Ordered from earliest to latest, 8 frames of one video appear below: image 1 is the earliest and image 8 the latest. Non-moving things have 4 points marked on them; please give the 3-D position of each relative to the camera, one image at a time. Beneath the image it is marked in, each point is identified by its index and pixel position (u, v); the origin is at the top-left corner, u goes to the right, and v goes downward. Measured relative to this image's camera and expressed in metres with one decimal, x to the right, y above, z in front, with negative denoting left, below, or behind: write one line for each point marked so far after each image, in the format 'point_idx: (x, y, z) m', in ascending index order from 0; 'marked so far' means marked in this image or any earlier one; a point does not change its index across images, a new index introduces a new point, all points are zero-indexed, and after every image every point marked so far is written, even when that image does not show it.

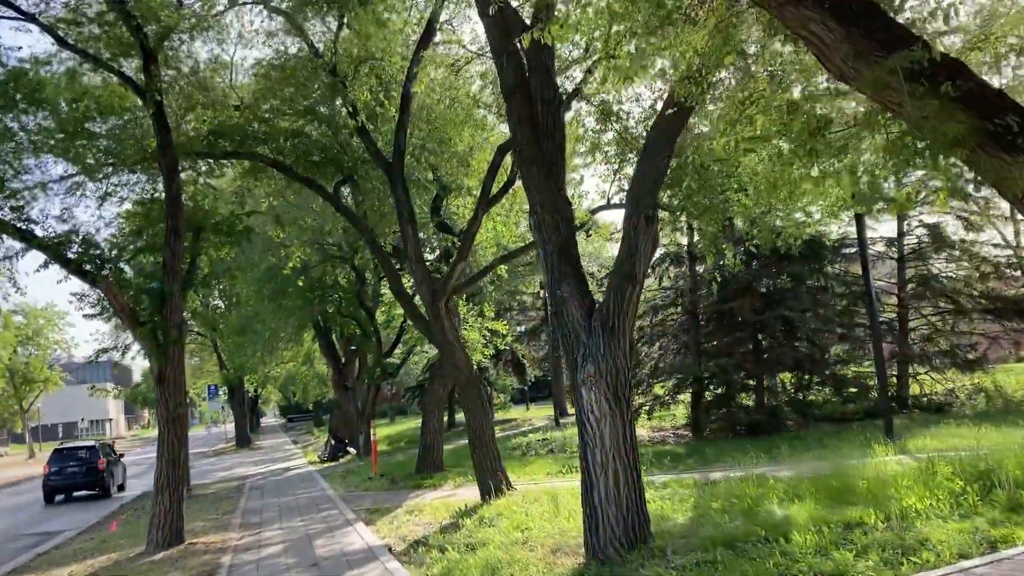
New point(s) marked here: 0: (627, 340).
0: (+0.9, -0.4, +7.4) m
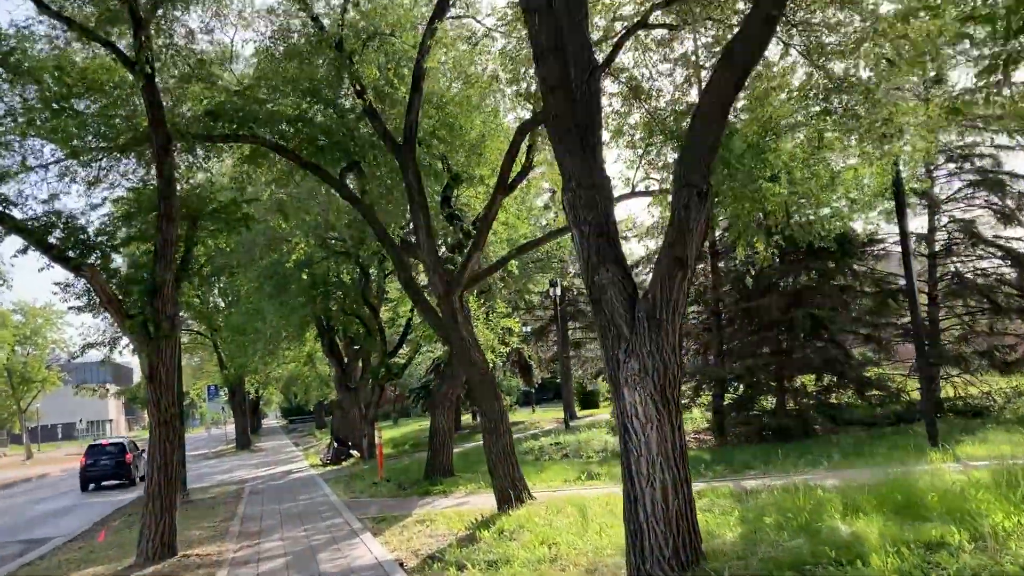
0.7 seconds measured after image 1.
0: (+1.2, -0.3, +6.5) m
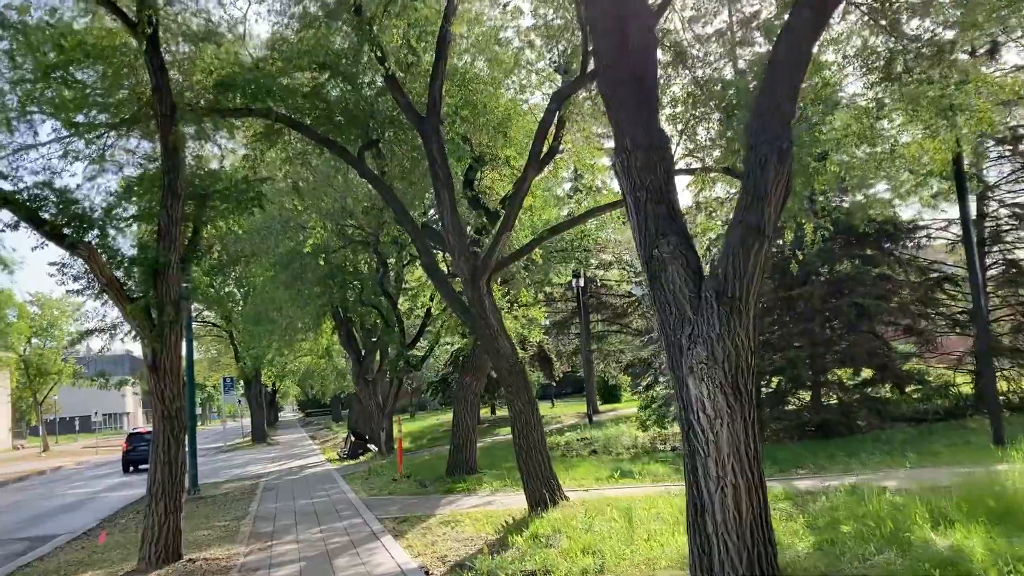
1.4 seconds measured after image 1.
0: (+1.5, -0.2, +5.6) m
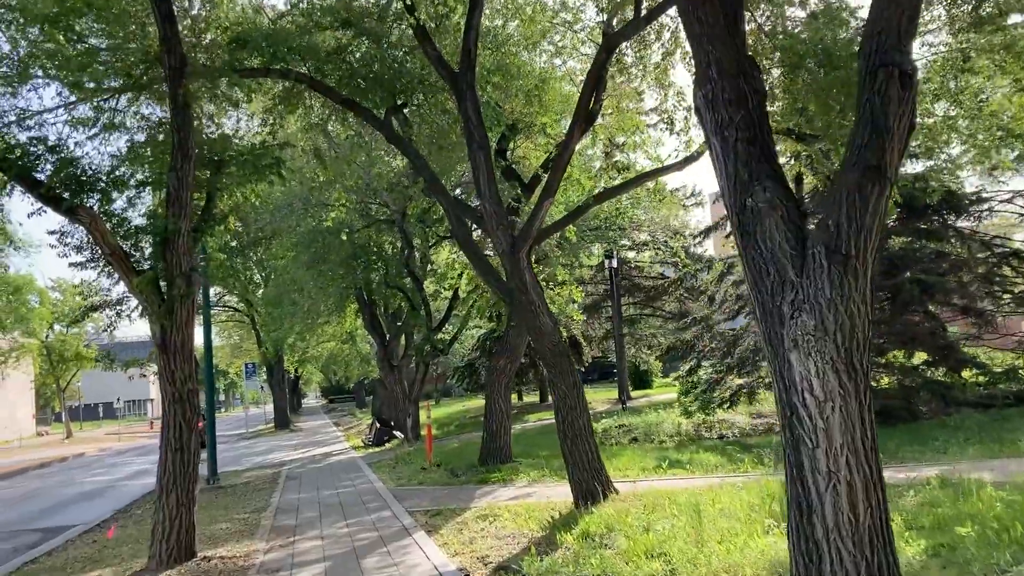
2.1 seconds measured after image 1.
0: (+1.8, +0.1, +4.6) m
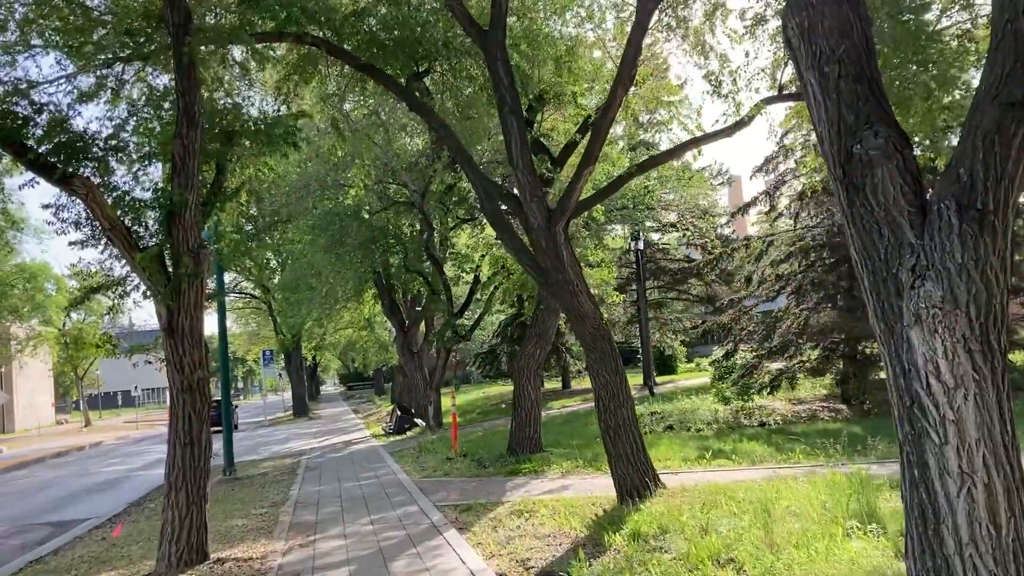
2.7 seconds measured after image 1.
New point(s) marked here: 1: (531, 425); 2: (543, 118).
0: (+2.1, +0.2, +3.8) m
1: (+0.3, -2.0, +13.7) m
2: (+0.5, +2.7, +14.8) m
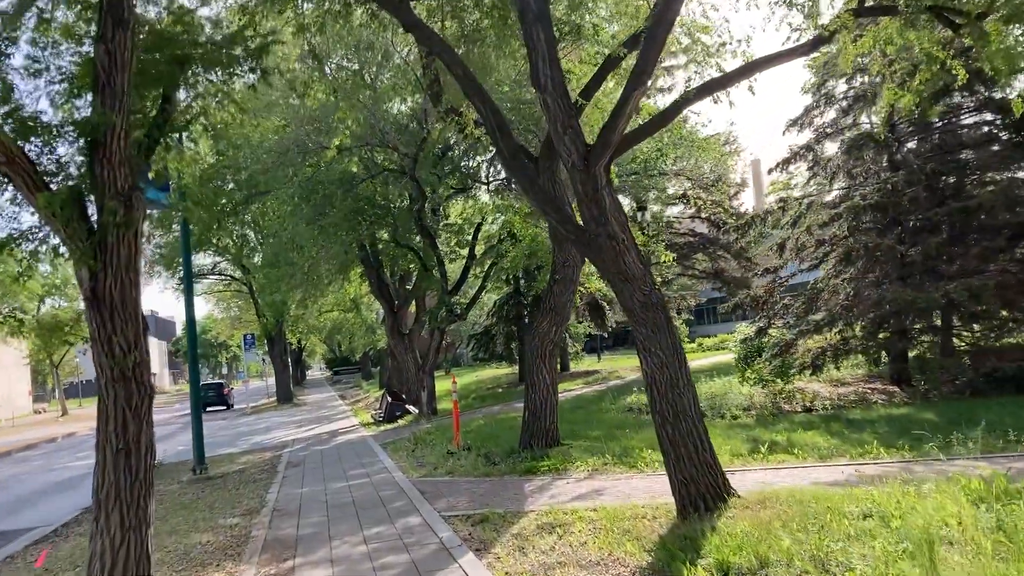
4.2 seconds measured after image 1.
0: (+2.4, +0.5, +2.0) m
1: (+0.5, -1.6, +11.8) m
2: (+0.6, +3.2, +12.8) m
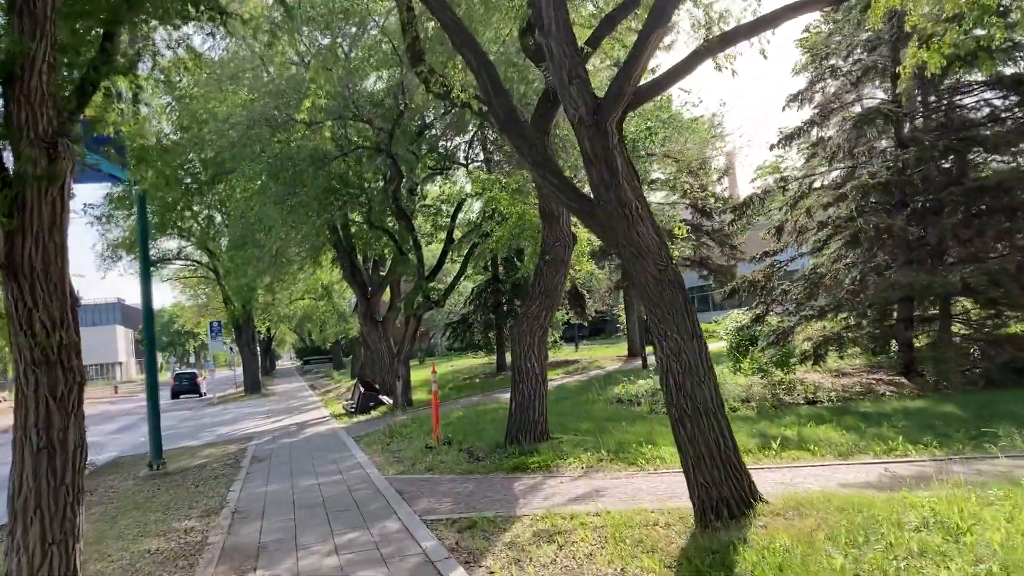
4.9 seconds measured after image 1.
0: (+2.5, +0.6, +1.1) m
1: (+0.3, -1.4, +10.9) m
2: (+0.4, +3.4, +11.9) m
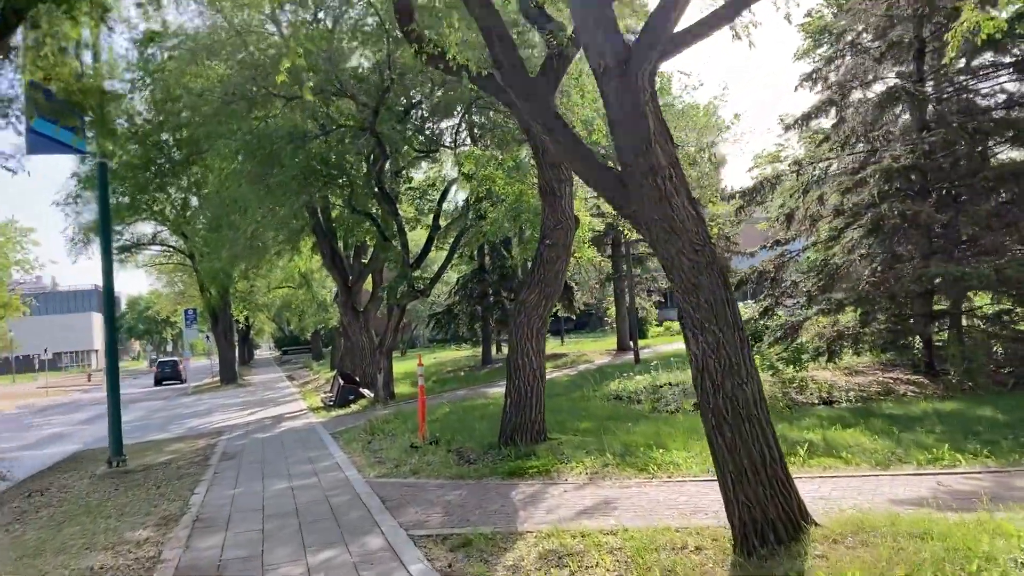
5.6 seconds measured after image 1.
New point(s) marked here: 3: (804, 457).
0: (+2.6, +0.6, +0.2) m
1: (+0.2, -1.3, +10.0) m
2: (+0.4, +3.6, +10.9) m
3: (+2.5, -1.4, +7.9) m
